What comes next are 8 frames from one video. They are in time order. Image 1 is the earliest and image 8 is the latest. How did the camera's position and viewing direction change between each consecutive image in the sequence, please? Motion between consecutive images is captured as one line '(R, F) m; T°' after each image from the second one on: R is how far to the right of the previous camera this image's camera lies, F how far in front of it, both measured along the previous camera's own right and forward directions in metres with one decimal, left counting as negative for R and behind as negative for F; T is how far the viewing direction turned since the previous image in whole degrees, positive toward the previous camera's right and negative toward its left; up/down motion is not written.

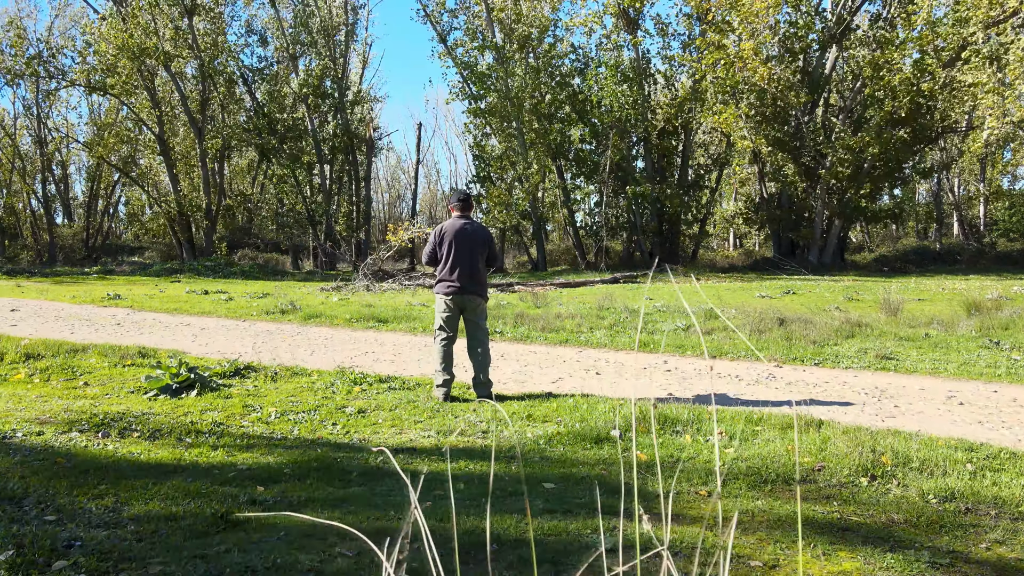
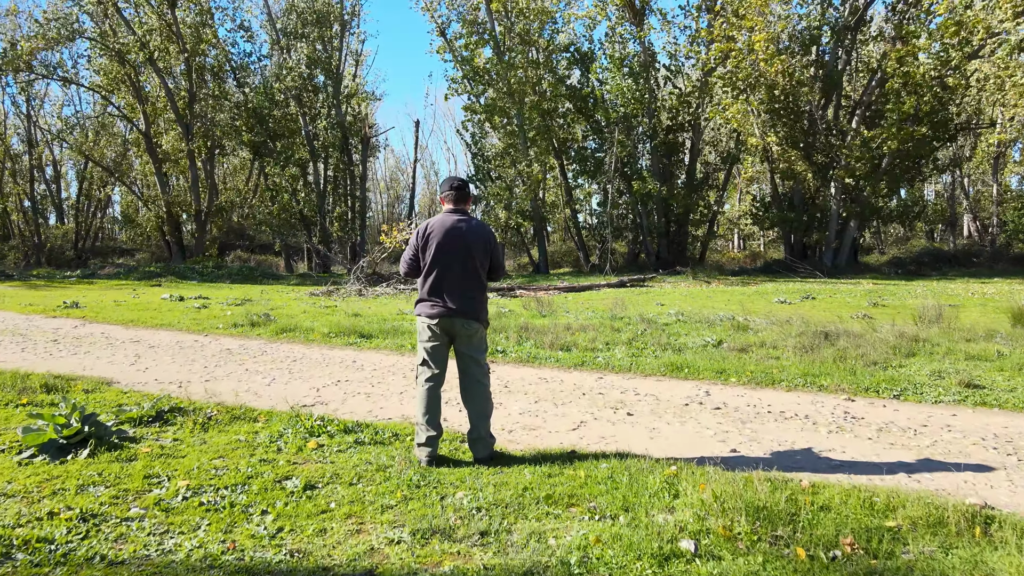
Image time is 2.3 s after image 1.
(-0.1, +1.6) m; 0°
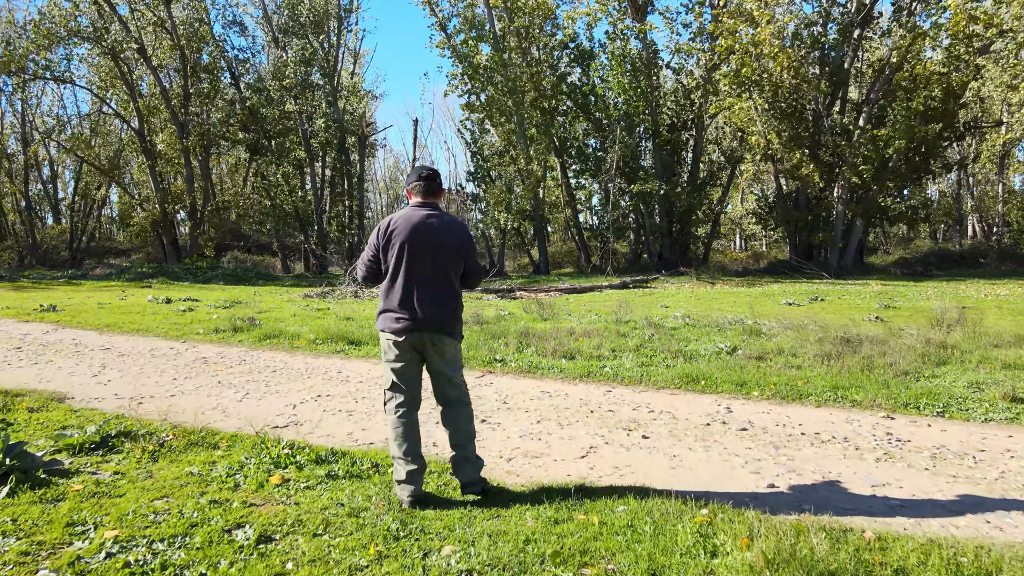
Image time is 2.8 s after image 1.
(0.0, +0.7) m; 0°
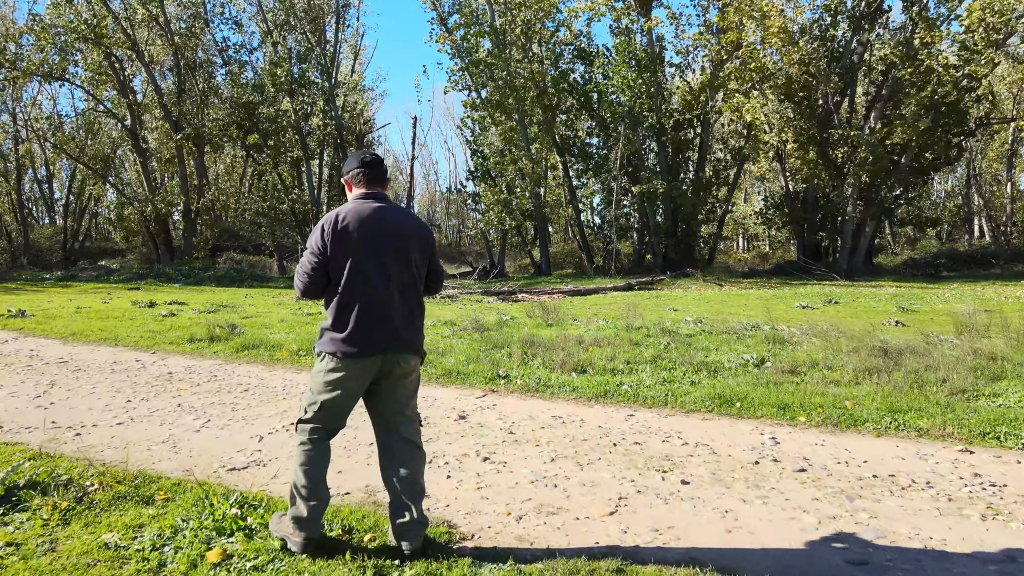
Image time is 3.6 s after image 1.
(-0.1, +0.9) m; 0°
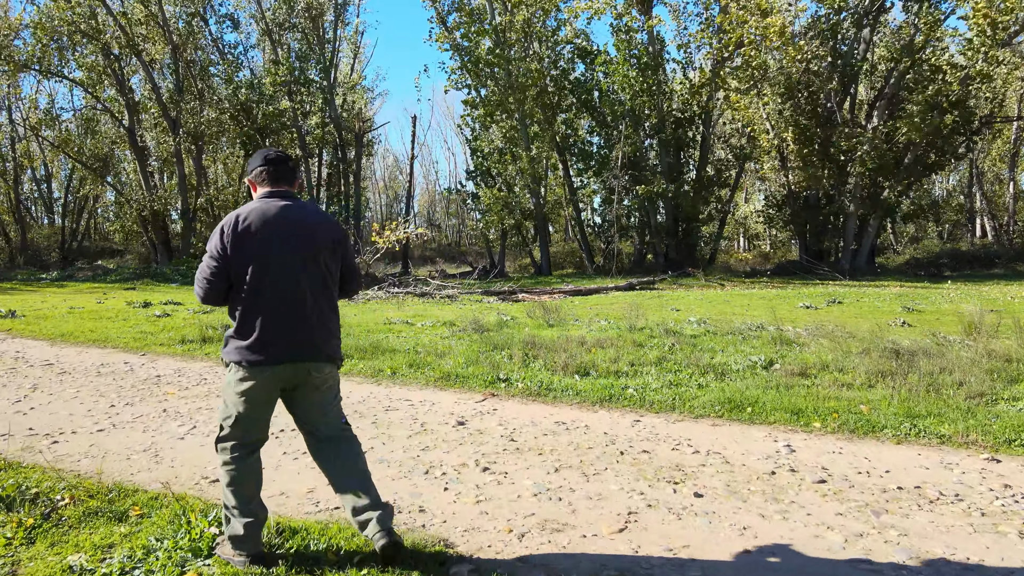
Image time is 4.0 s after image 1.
(0.0, +0.3) m; 0°
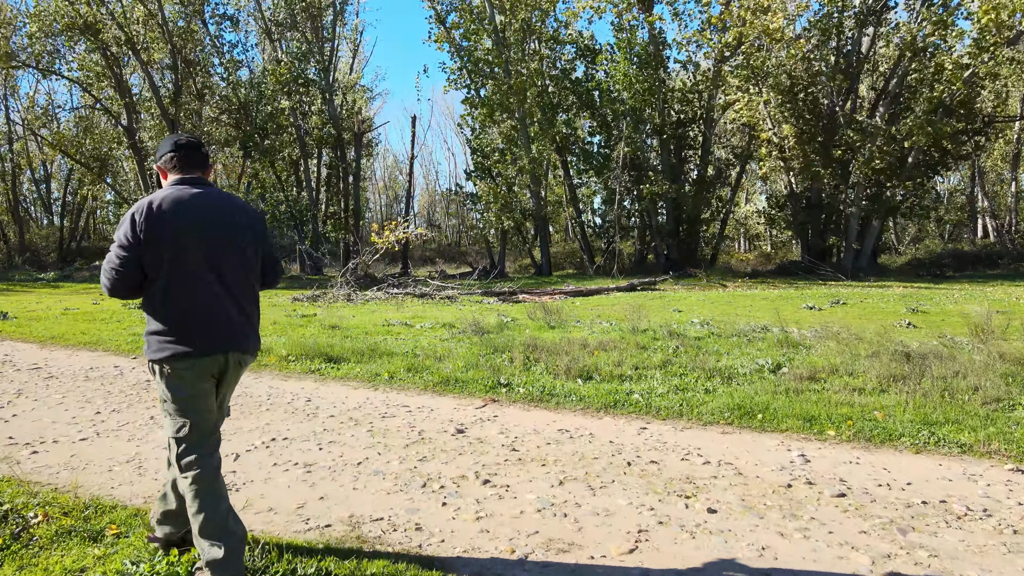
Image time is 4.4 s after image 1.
(0.0, +0.2) m; 0°
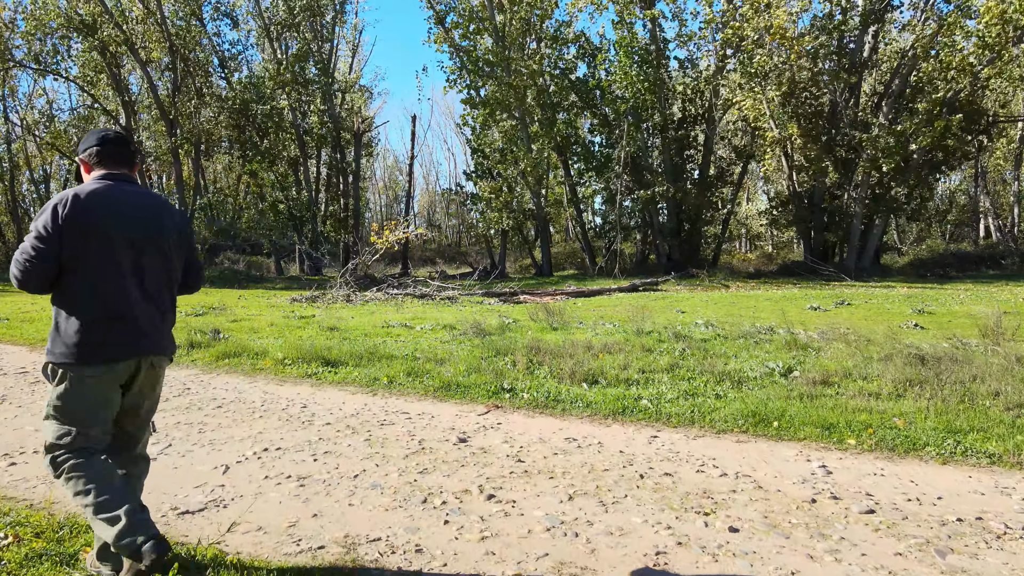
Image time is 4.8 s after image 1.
(0.0, +0.2) m; 0°
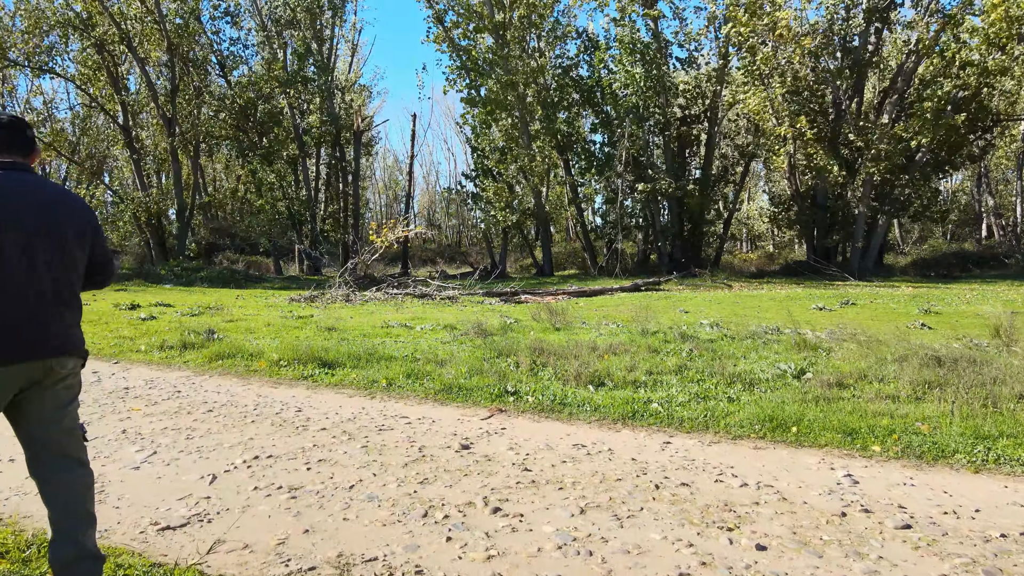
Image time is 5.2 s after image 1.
(0.0, +0.3) m; 0°
